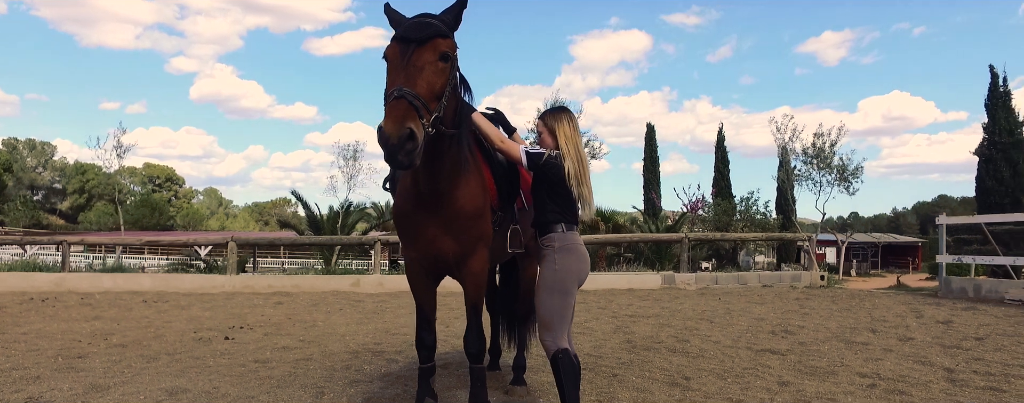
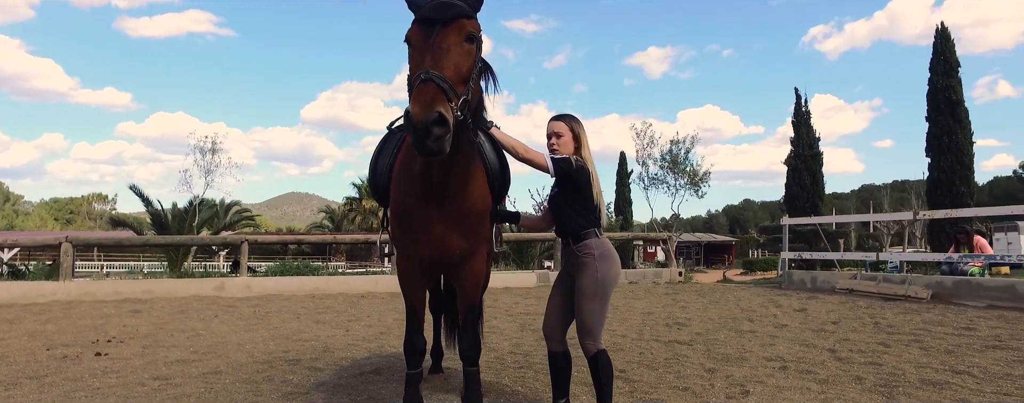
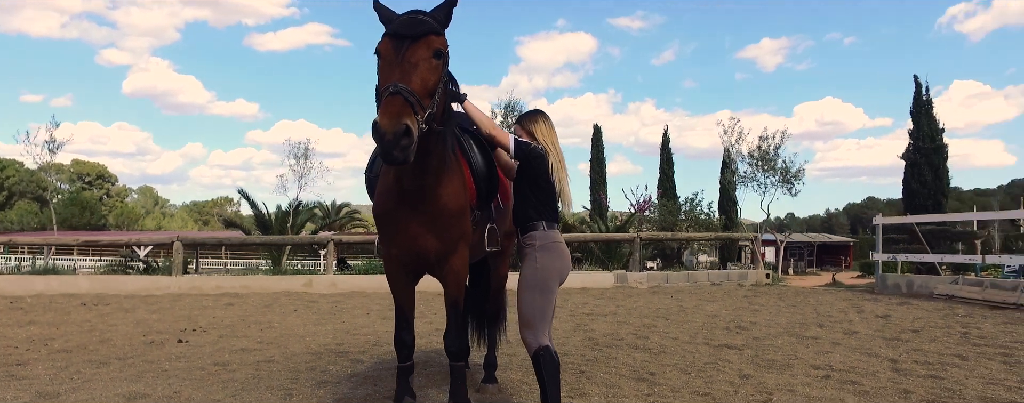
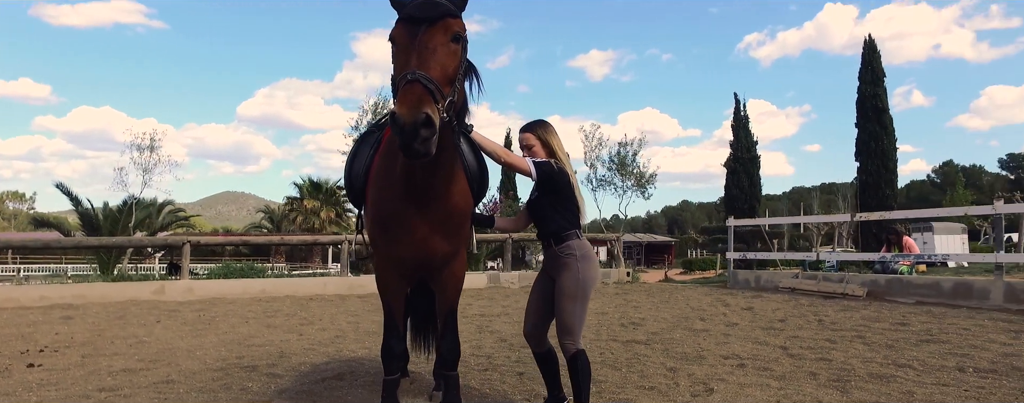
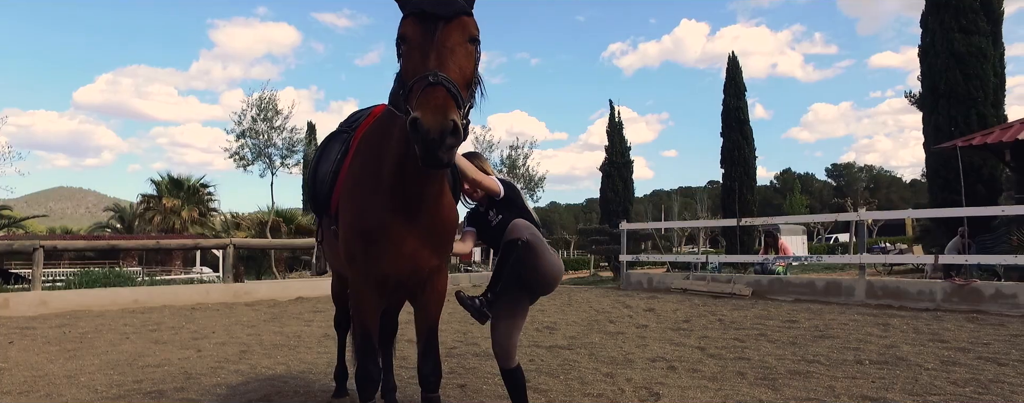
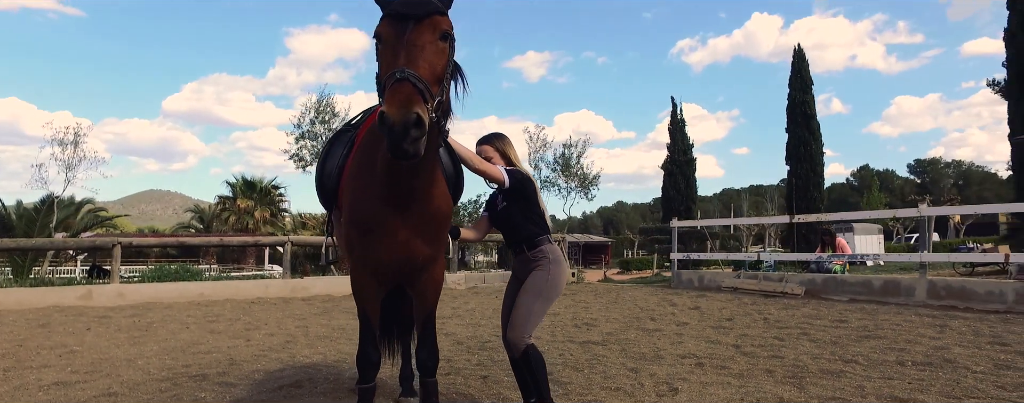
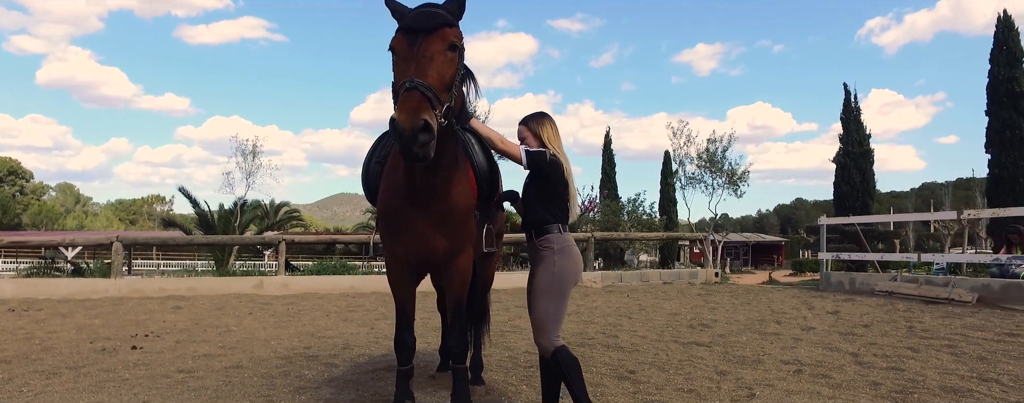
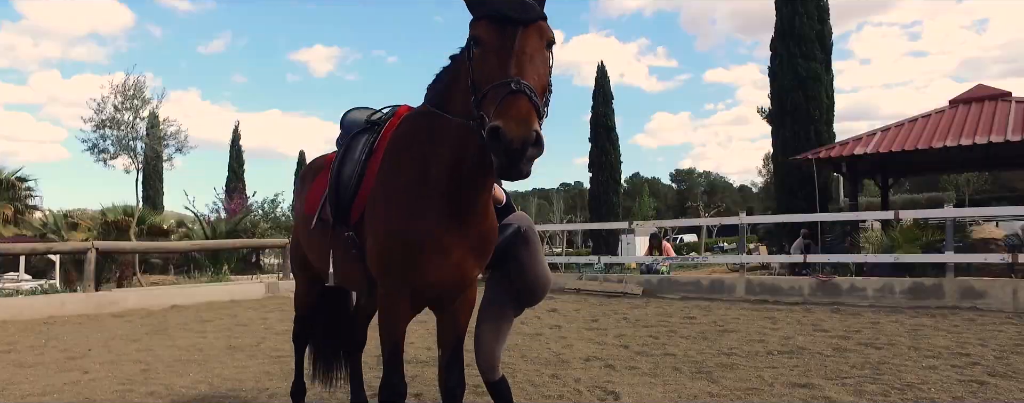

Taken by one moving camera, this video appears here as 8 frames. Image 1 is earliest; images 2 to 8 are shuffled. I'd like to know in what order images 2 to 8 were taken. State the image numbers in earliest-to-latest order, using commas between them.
3, 7, 2, 4, 6, 5, 8
